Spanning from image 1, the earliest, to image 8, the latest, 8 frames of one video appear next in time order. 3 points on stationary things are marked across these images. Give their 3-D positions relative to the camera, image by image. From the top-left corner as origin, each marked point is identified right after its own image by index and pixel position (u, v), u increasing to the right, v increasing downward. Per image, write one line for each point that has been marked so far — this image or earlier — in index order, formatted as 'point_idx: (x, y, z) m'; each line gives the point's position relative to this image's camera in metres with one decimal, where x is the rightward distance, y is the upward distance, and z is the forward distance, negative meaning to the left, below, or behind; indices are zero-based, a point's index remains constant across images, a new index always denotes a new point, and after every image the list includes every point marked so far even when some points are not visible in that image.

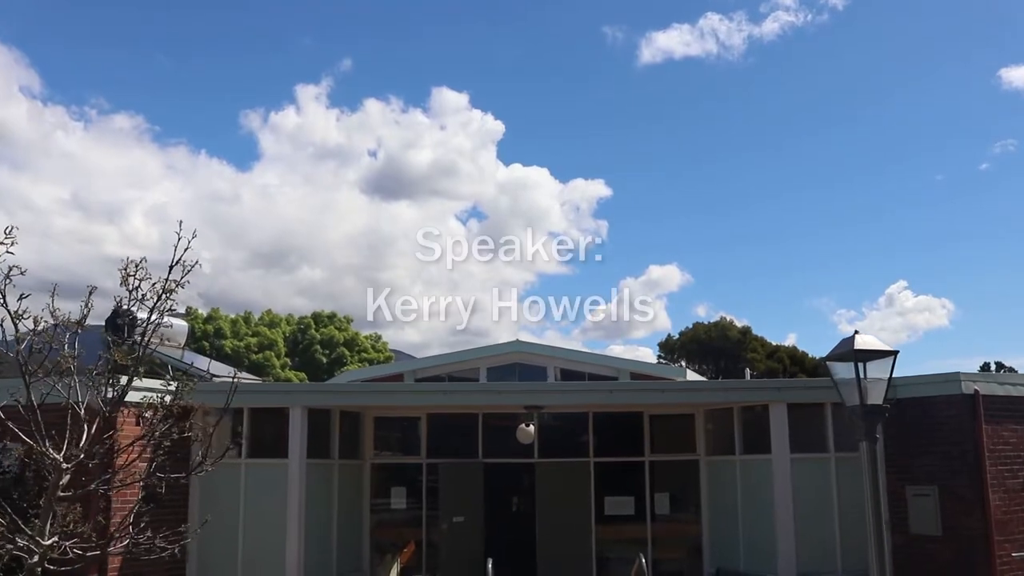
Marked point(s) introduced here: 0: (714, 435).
0: (+3.5, -2.5, +15.2) m
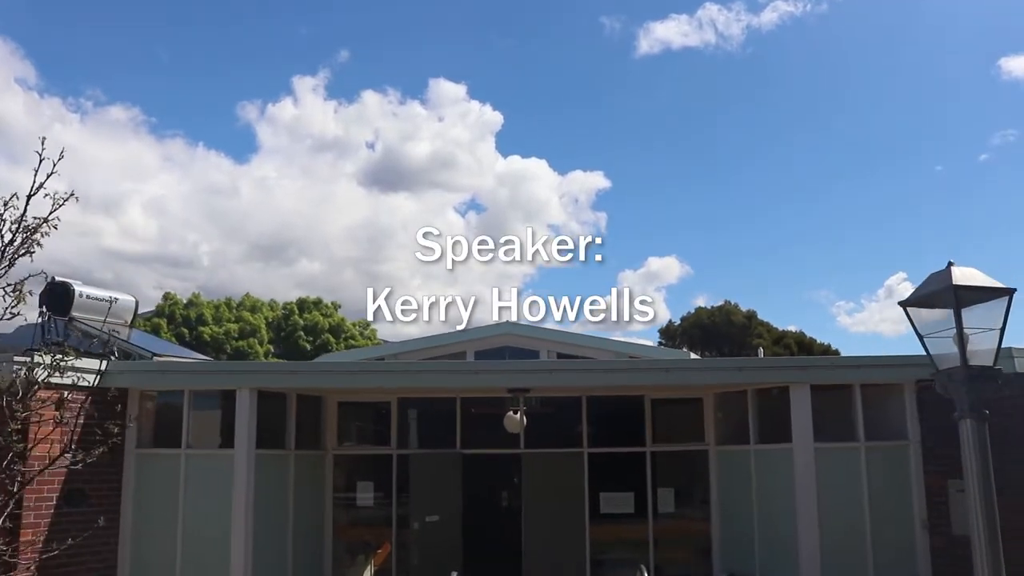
0: (+3.2, -2.0, +13.4) m
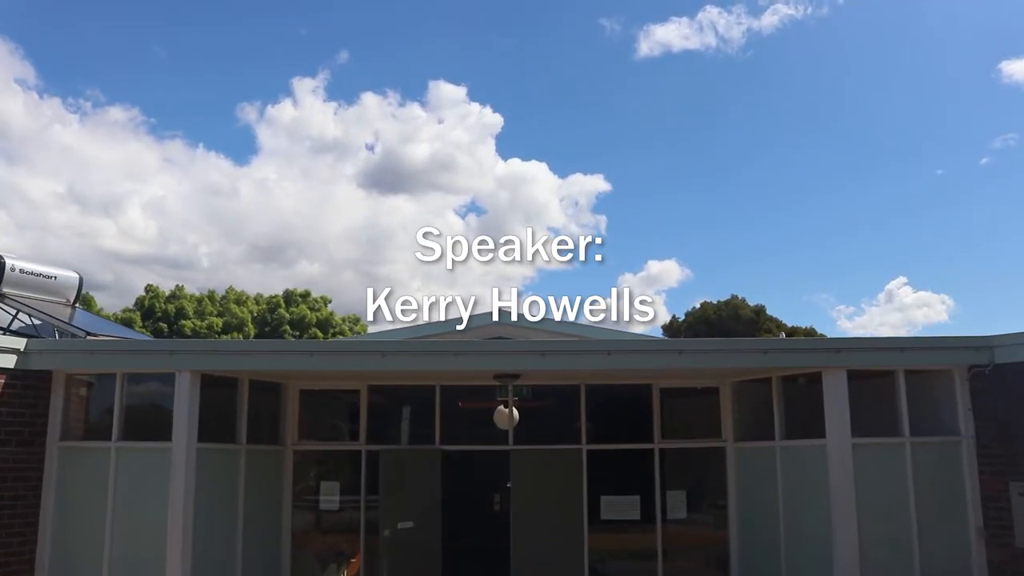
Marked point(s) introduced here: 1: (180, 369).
0: (+3.1, -1.6, +11.7) m
1: (-3.8, -0.9, +10.2) m
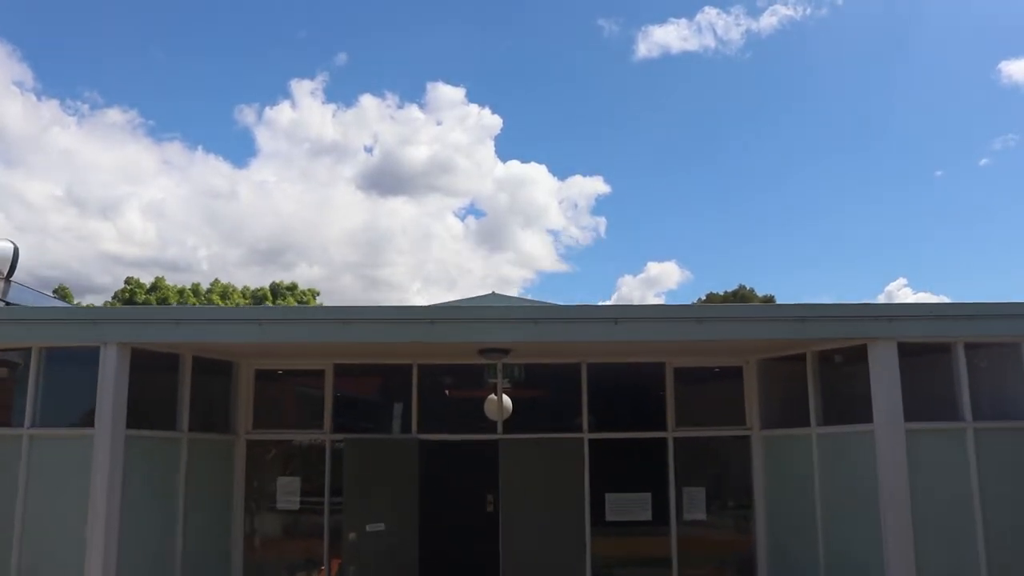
0: (+3.0, -1.2, +10.1) m
1: (-3.9, -0.5, +8.6) m
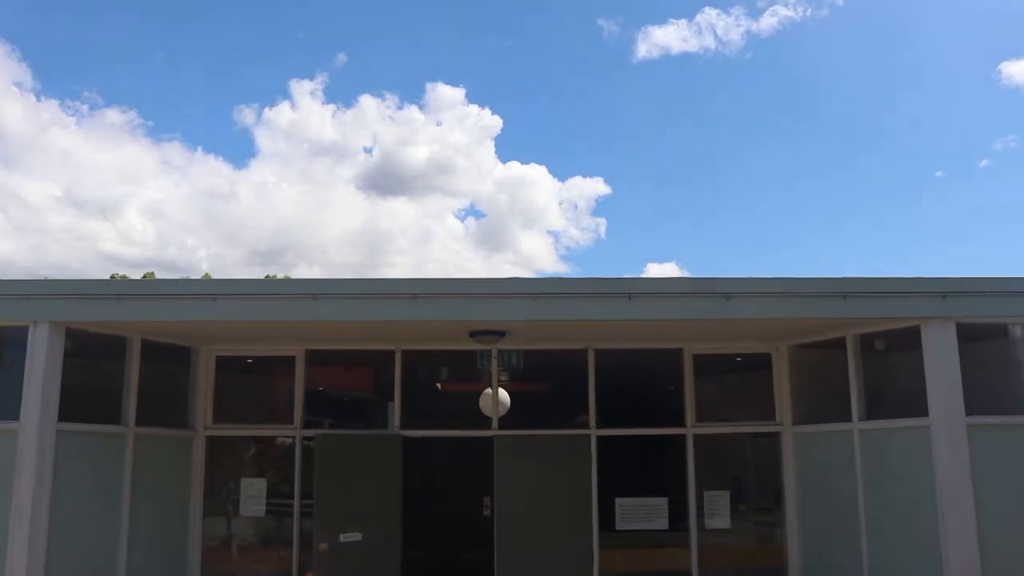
0: (+2.9, -1.0, +8.8) m
1: (-3.9, -0.3, +7.4) m
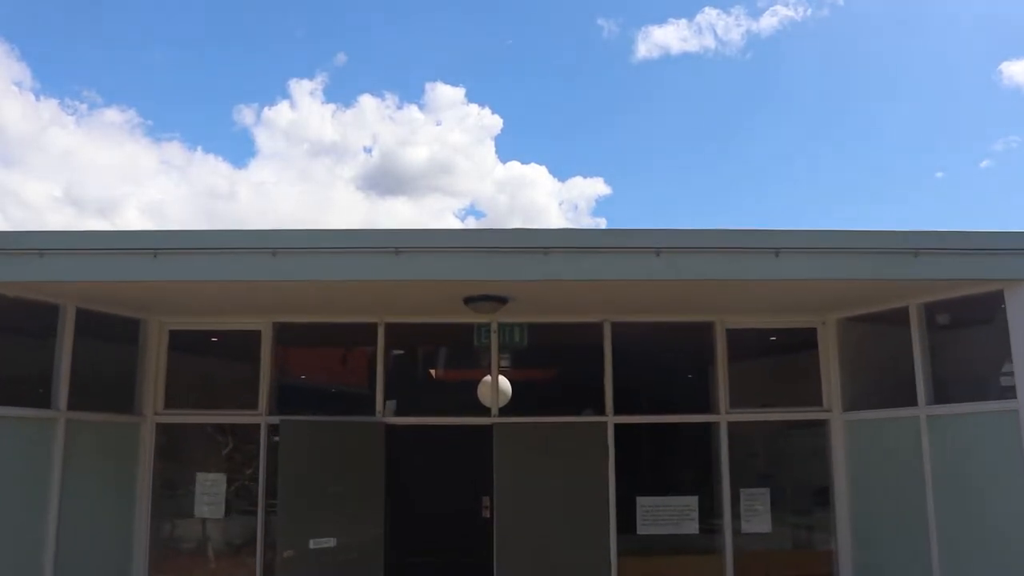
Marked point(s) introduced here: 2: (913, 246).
0: (+3.0, -0.7, +7.6) m
1: (-3.9, 0.0, +6.1) m
2: (+2.7, +0.3, +6.1) m
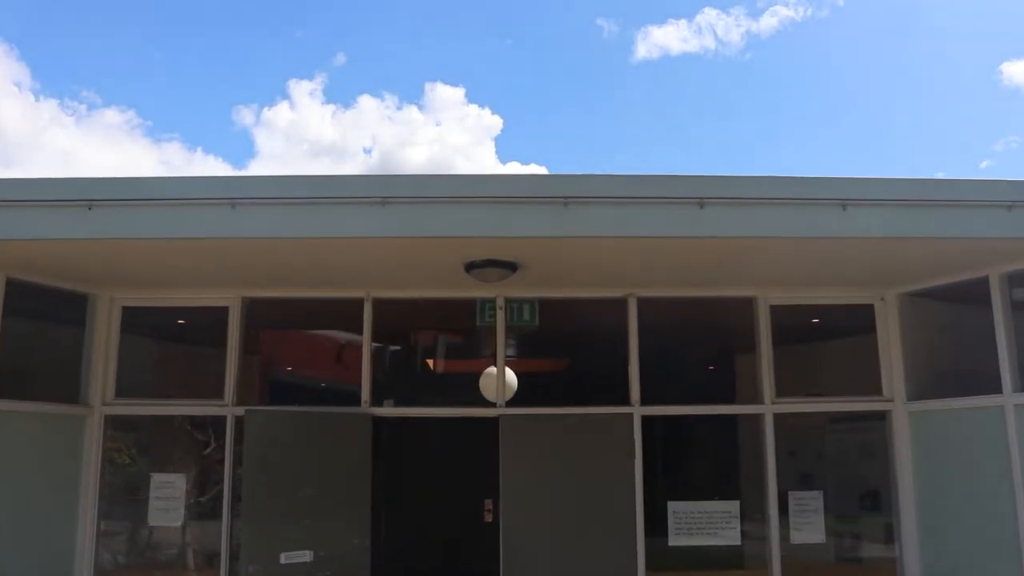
0: (+3.0, -0.4, +6.5) m
1: (-3.8, +0.2, +5.1) m
2: (+2.8, +0.5, +5.0) m
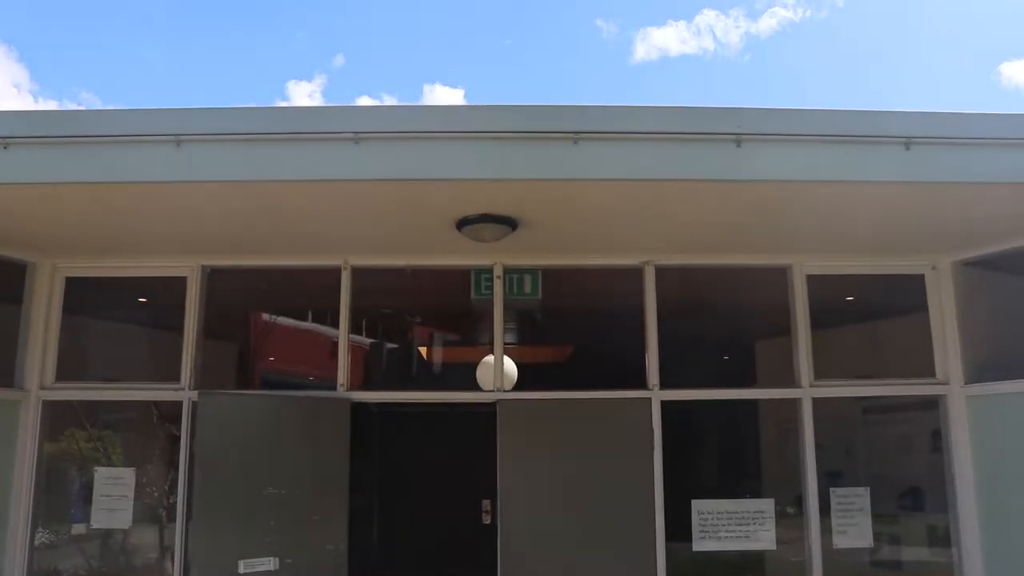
0: (+3.0, -0.2, +5.7) m
1: (-3.8, +0.4, +4.2) m
2: (+2.8, +0.7, +4.2) m
